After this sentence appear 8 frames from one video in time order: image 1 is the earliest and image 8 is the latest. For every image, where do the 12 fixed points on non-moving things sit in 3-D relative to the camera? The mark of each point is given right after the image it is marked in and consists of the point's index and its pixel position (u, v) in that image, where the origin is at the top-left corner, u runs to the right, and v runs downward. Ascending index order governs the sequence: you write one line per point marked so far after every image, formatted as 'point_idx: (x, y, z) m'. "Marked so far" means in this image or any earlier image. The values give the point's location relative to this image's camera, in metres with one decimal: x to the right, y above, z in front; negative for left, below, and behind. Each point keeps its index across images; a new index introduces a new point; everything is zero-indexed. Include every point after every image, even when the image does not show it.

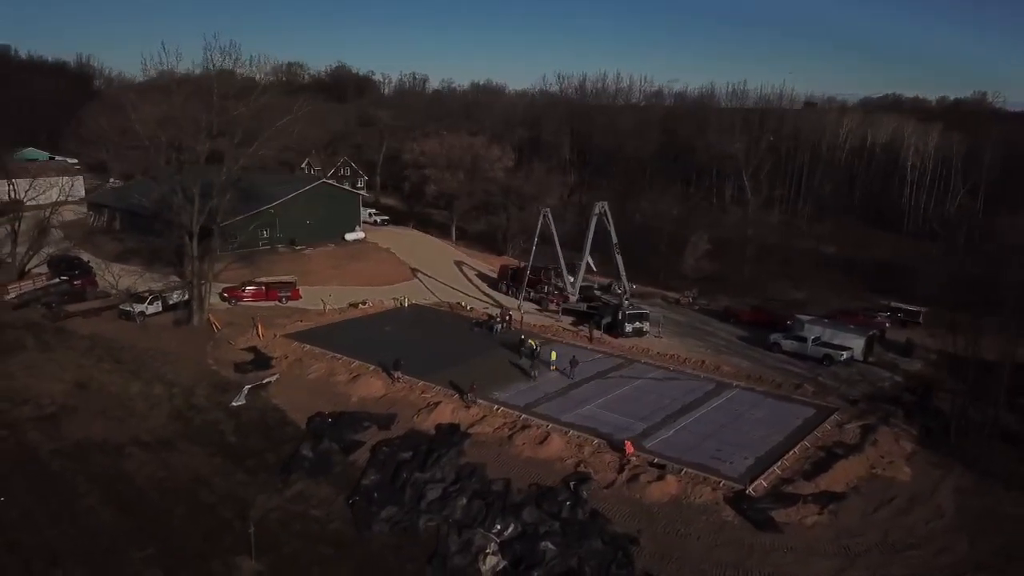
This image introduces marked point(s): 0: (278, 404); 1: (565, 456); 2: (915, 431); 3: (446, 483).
0: (-6.5, -3.2, +19.8) m
1: (+1.1, -3.8, +16.0) m
2: (+9.9, -3.5, +17.6) m
3: (-1.4, -4.2, +15.4) m
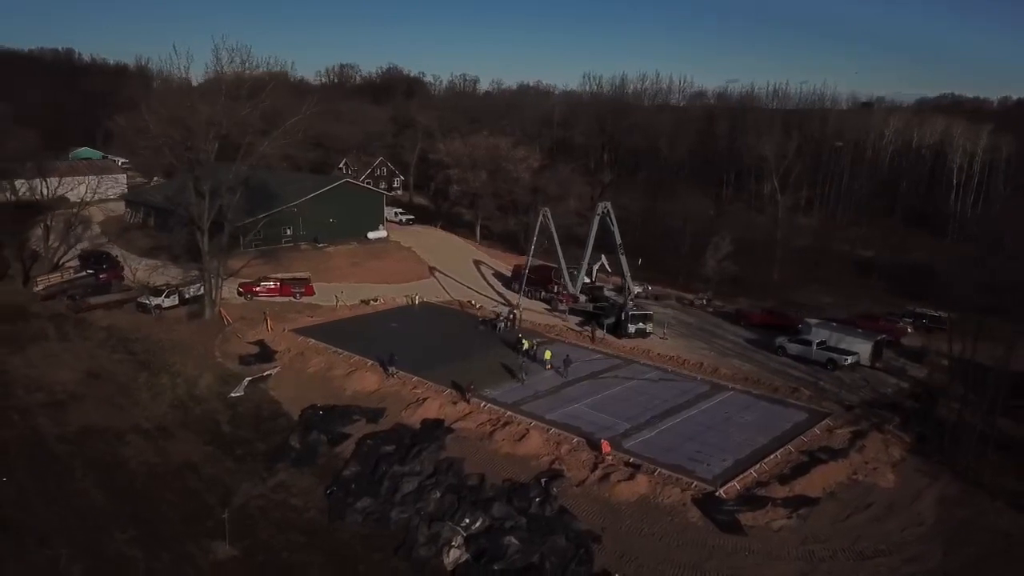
0: (-6.8, -3.1, +20.3) m
1: (+0.6, -3.7, +16.1) m
2: (+9.5, -3.6, +17.1) m
3: (-1.9, -4.1, +15.6) m
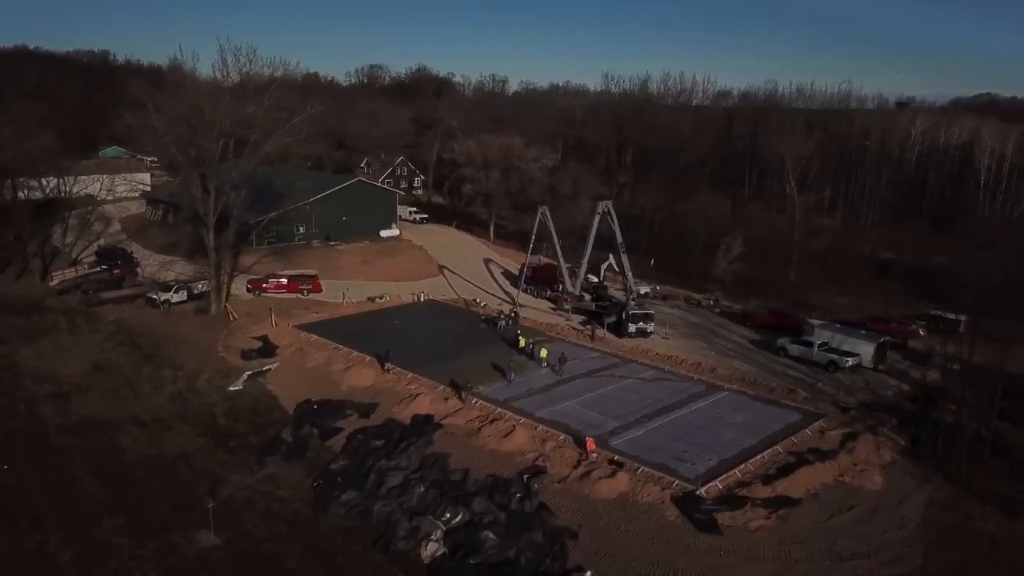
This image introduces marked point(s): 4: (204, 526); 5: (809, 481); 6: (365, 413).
0: (-7.0, -3.0, +20.6) m
1: (+0.3, -3.6, +16.1) m
2: (+9.2, -3.6, +16.9) m
3: (-2.3, -4.0, +15.7) m
4: (-6.2, -4.8, +14.3) m
5: (+6.0, -3.9, +14.5) m
6: (-3.9, -3.3, +18.7) m
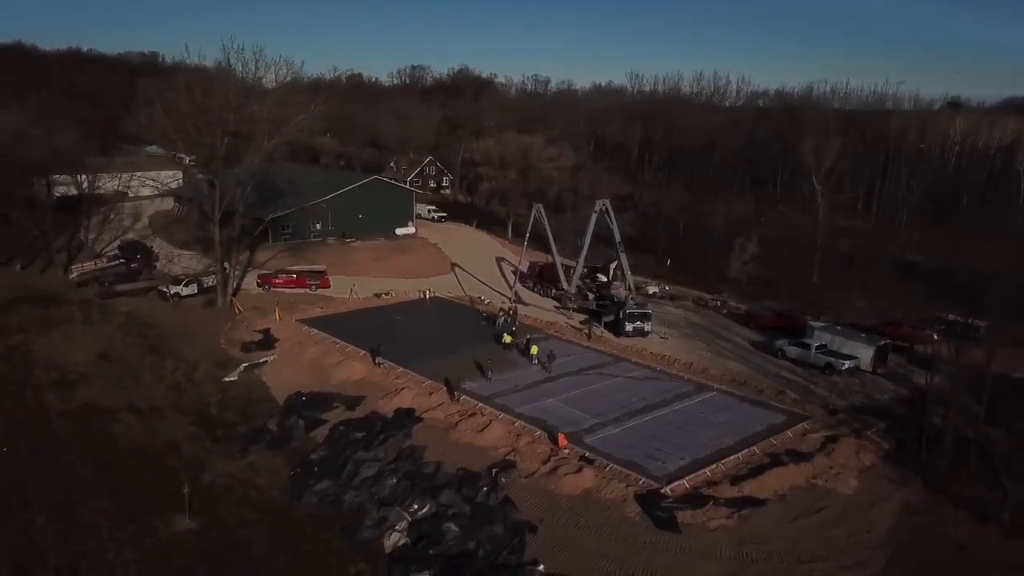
0: (-7.3, -2.8, +21.1) m
1: (-0.3, -3.6, +16.2) m
2: (+8.7, -3.6, +16.5) m
3: (-2.9, -3.9, +16.0) m
4: (-6.8, -4.6, +14.7) m
5: (+5.3, -3.9, +14.3) m
6: (-4.3, -3.1, +19.0) m
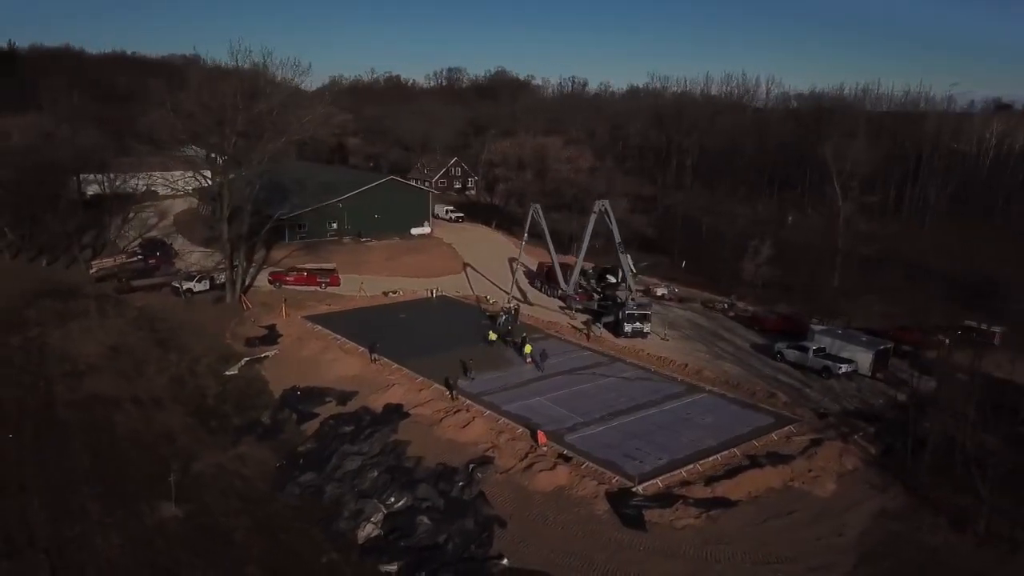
0: (-7.5, -2.7, +21.6) m
1: (-0.7, -3.5, +16.4) m
2: (+8.3, -3.7, +16.3) m
3: (-3.3, -3.8, +16.3) m
4: (-7.3, -4.5, +15.2) m
5: (+4.8, -3.9, +14.3) m
6: (-4.6, -3.0, +19.4) m
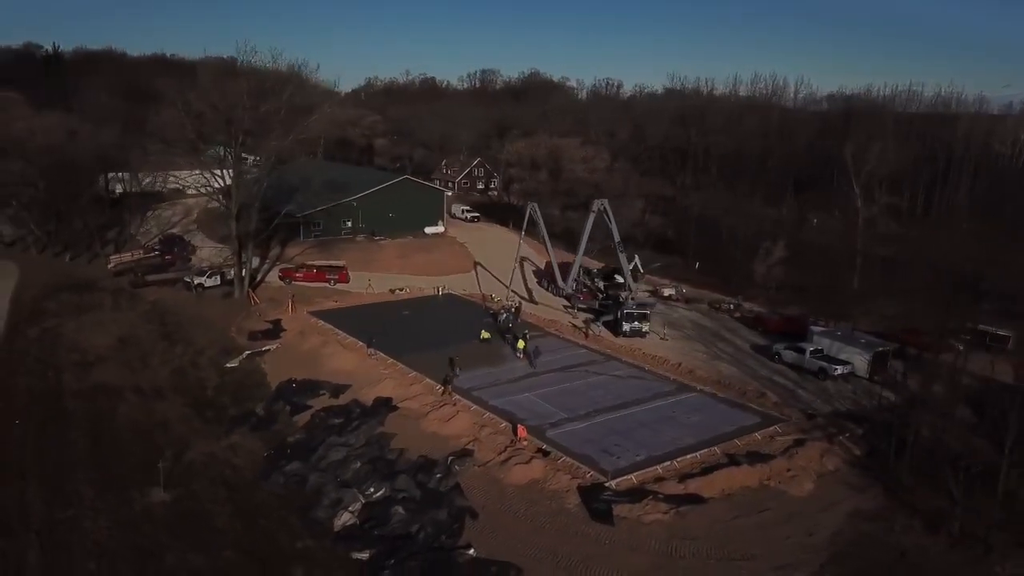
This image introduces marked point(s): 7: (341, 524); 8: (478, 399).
0: (-7.7, -2.5, +22.1) m
1: (-1.1, -3.4, +16.6) m
2: (+7.8, -3.7, +16.2) m
3: (-3.7, -3.7, +16.6) m
4: (-7.8, -4.3, +15.7) m
5: (+4.3, -3.9, +14.3) m
6: (-4.9, -2.9, +19.8) m
7: (-3.3, -4.6, +14.0) m
8: (-0.9, -2.9, +18.6) m
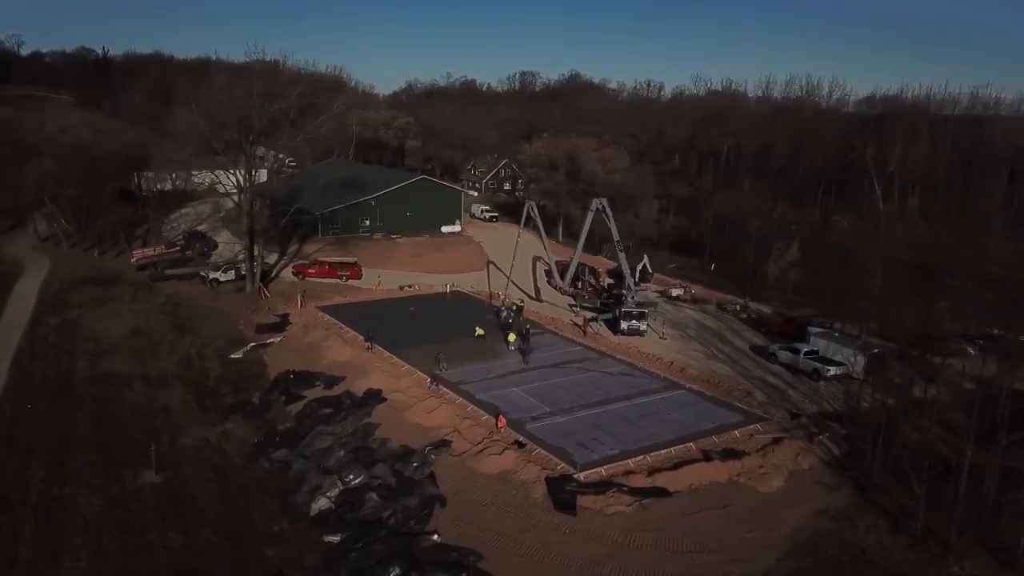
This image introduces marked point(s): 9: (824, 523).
0: (-7.8, -2.3, +22.7) m
1: (-1.6, -3.3, +17.0) m
2: (+7.3, -3.7, +16.1) m
3: (-4.2, -3.5, +17.1) m
4: (-8.3, -4.1, +16.4) m
5: (+3.7, -3.8, +14.4) m
6: (-5.2, -2.7, +20.3) m
7: (-3.9, -4.5, +14.5) m
8: (-1.2, -2.8, +19.0) m
9: (+5.8, -4.3, +13.2) m
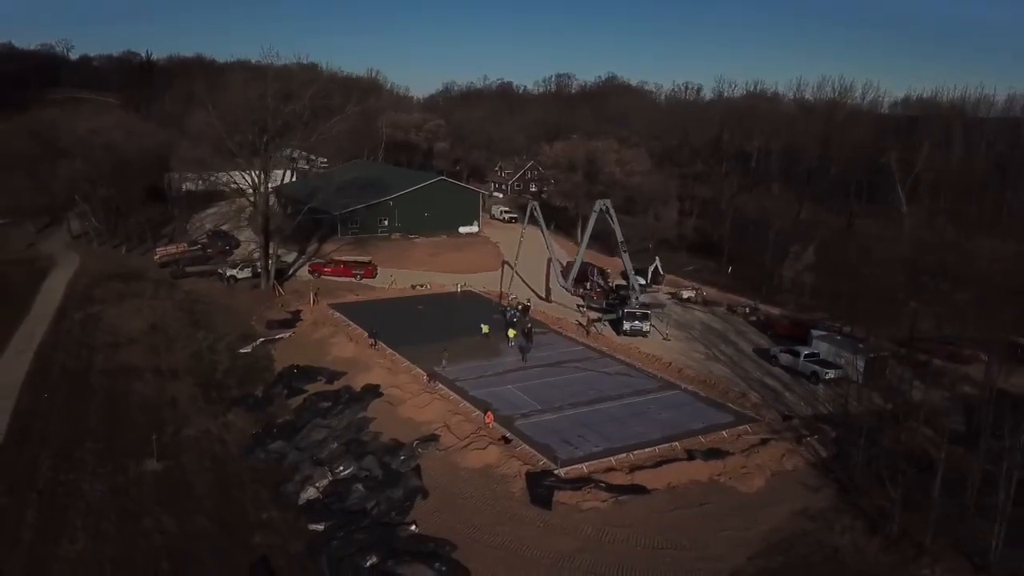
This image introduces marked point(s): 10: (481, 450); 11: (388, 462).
0: (-7.8, -2.2, +23.4) m
1: (-1.8, -3.2, +17.4) m
2: (+7.1, -3.7, +16.1) m
3: (-4.4, -3.5, +17.6) m
4: (-8.6, -4.0, +17.0) m
5: (+3.3, -3.8, +14.5) m
6: (-5.3, -2.7, +20.8) m
7: (-4.3, -4.4, +14.9) m
8: (-1.4, -2.7, +19.3) m
9: (+5.3, -4.4, +13.2) m
10: (-0.7, -3.5, +15.5) m
11: (-2.7, -3.8, +15.6) m
